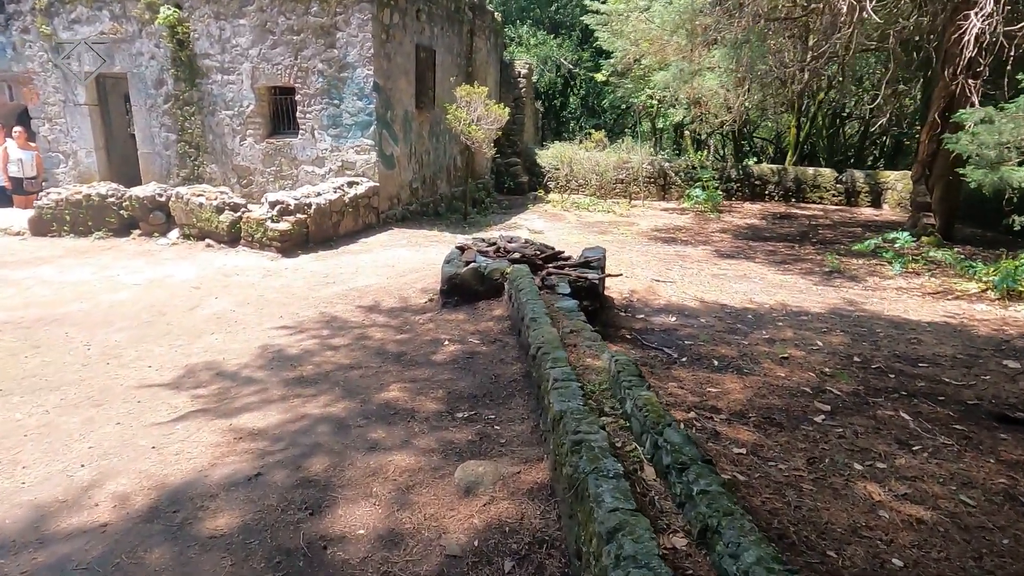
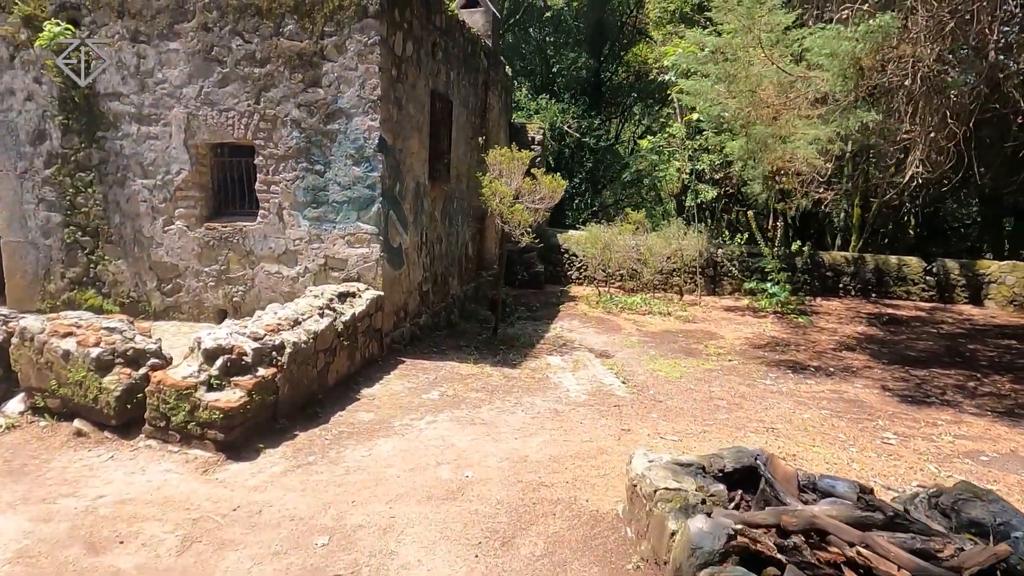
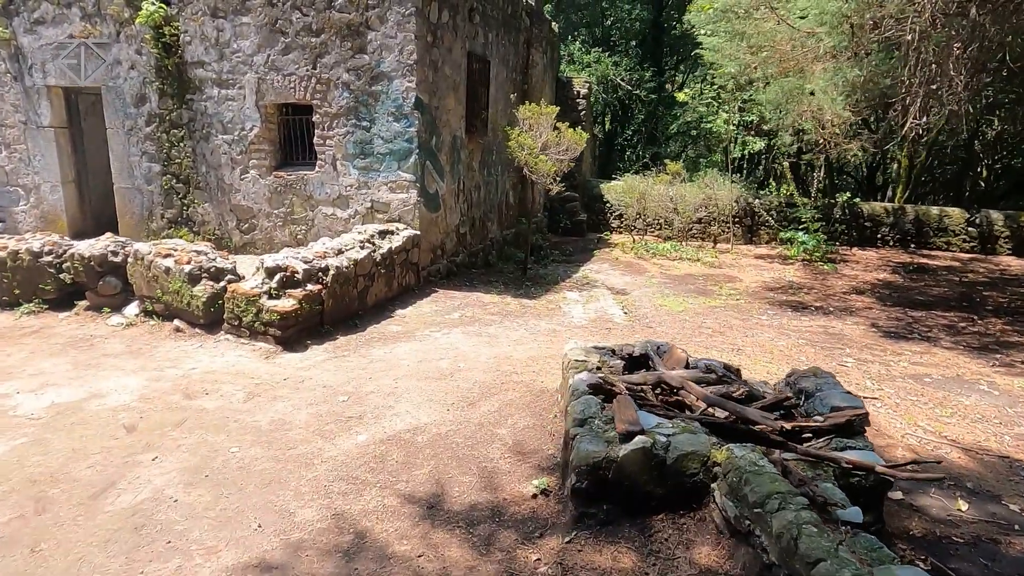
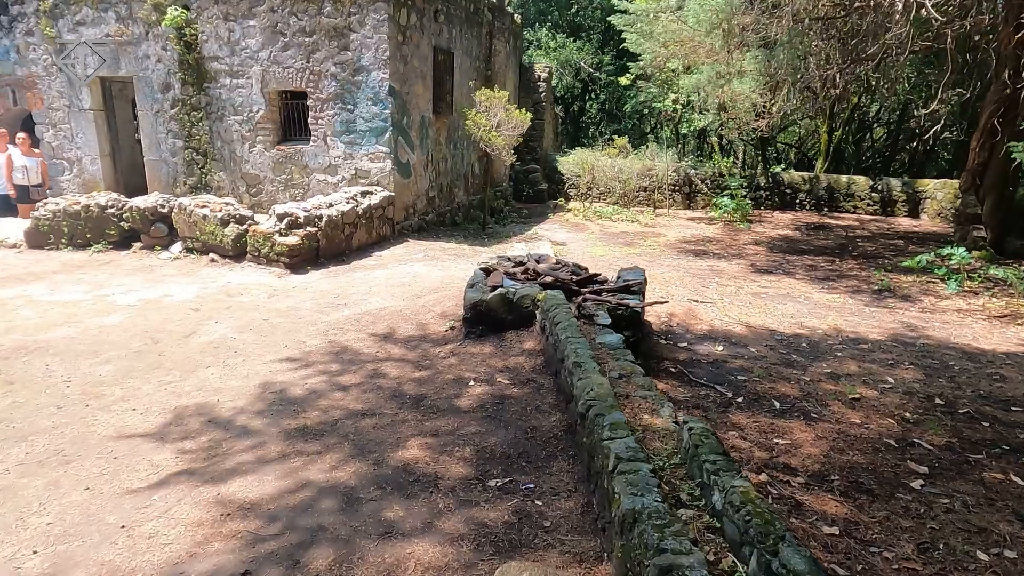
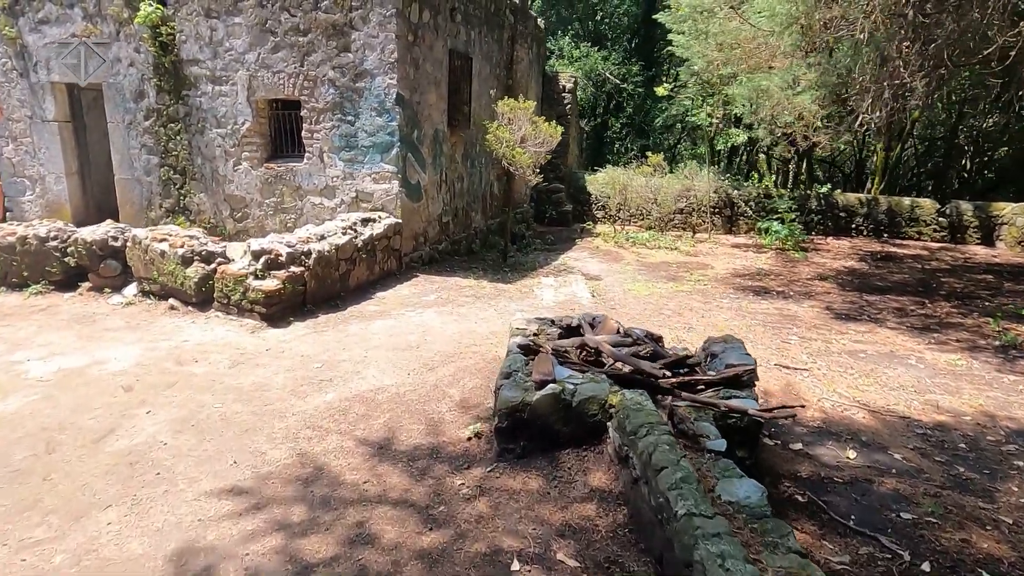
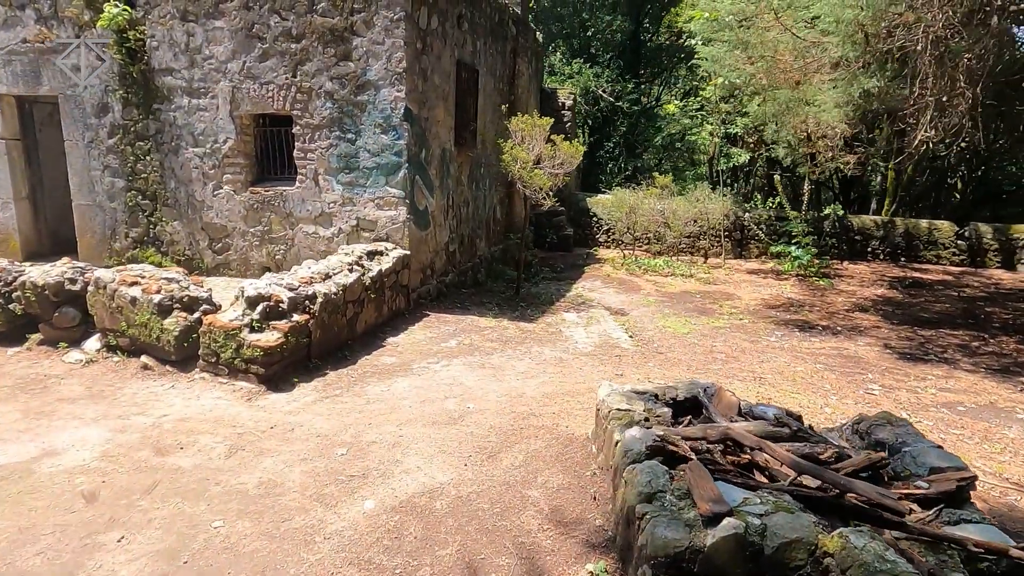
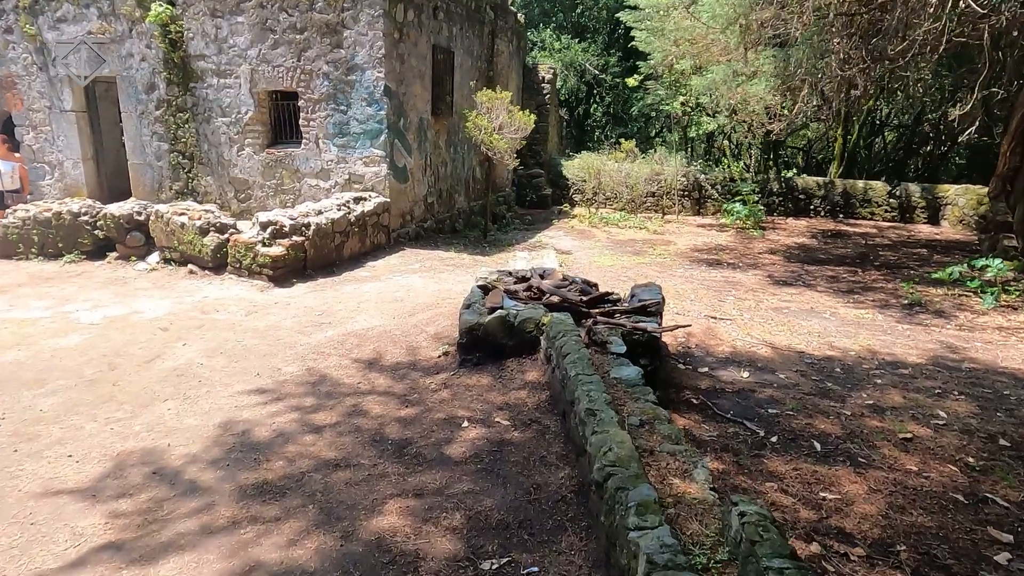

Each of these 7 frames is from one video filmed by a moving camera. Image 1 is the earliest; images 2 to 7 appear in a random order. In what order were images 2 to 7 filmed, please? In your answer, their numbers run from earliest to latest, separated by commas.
4, 7, 5, 3, 6, 2
